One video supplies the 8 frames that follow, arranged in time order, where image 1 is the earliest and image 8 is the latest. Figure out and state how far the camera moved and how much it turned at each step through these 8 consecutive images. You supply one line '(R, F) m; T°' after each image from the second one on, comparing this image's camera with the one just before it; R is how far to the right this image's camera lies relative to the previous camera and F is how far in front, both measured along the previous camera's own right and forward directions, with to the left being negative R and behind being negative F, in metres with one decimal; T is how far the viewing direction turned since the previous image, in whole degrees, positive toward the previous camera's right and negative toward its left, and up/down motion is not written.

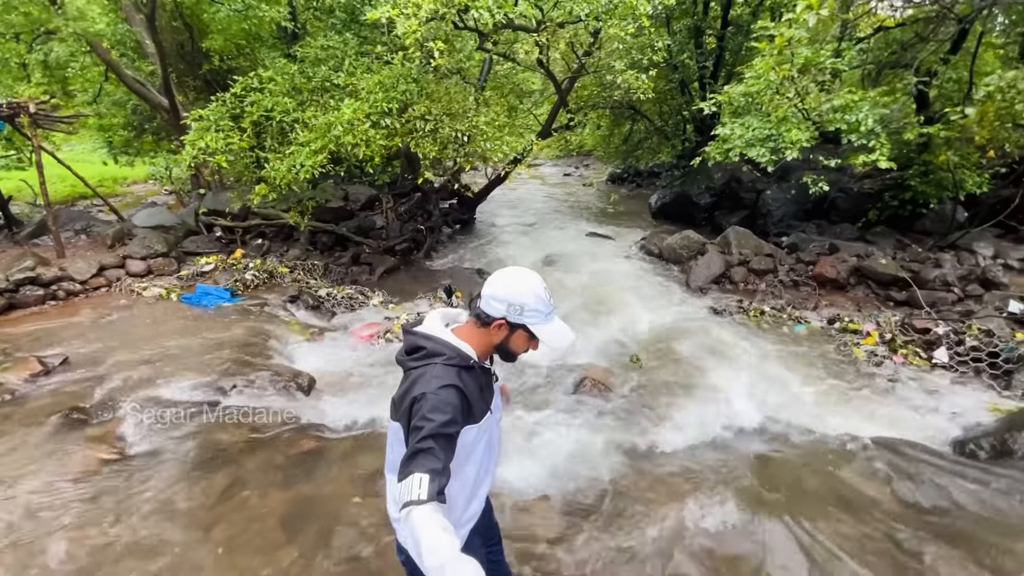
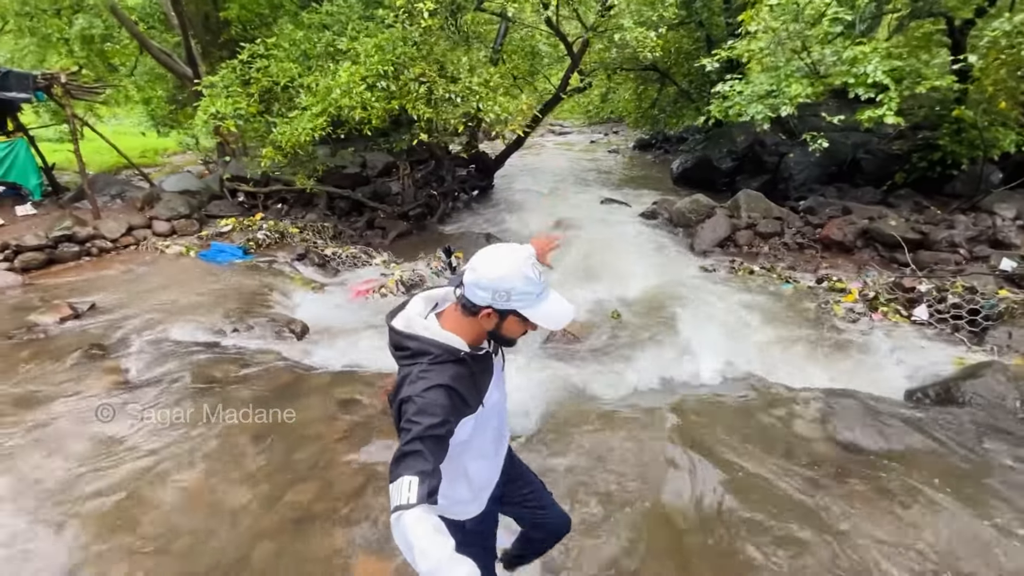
(+0.8, -0.3) m; -4°
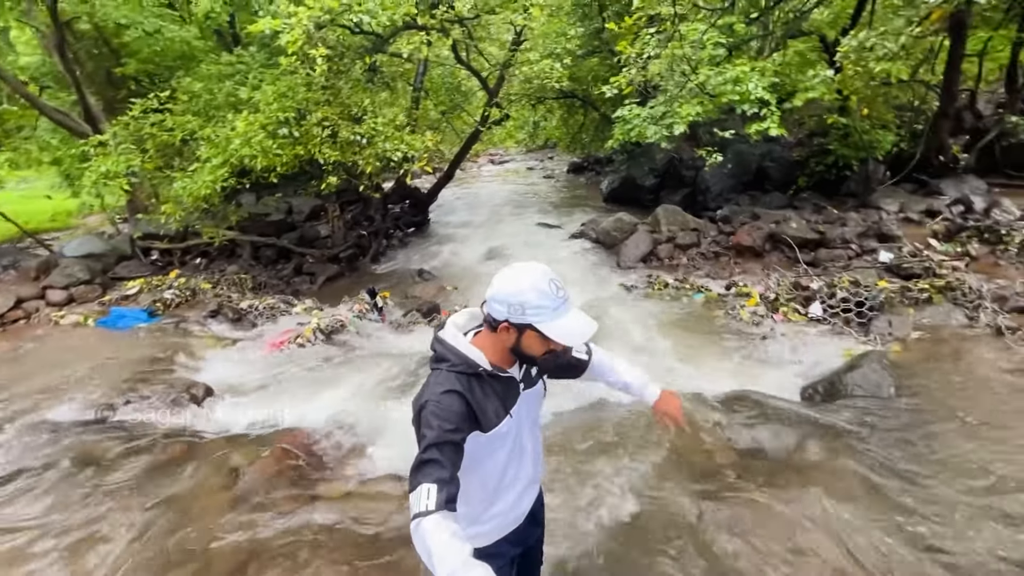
(+0.7, 0.0) m; +5°
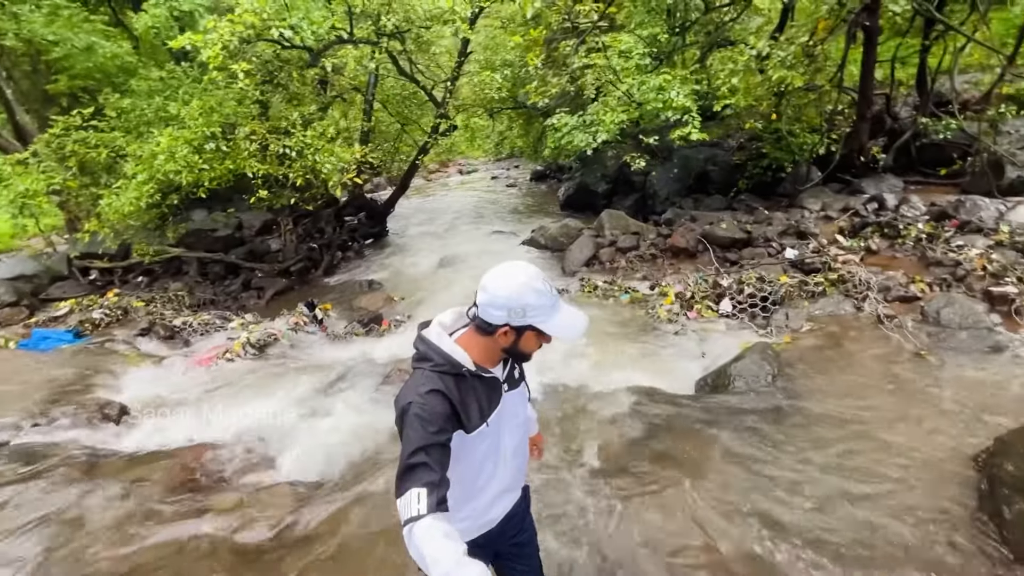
(+0.8, -0.2) m; +3°
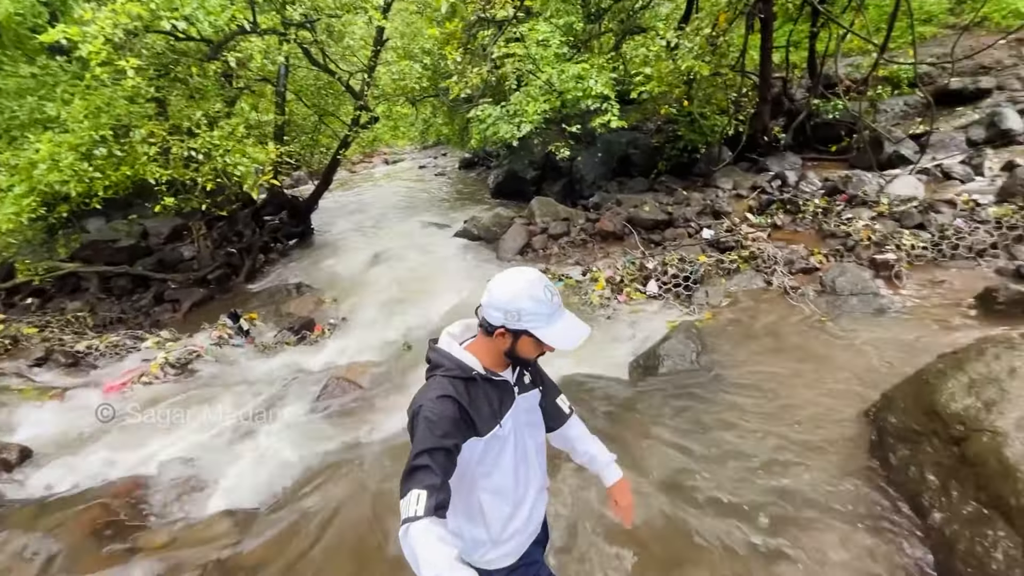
(0.0, 0.0) m; +7°
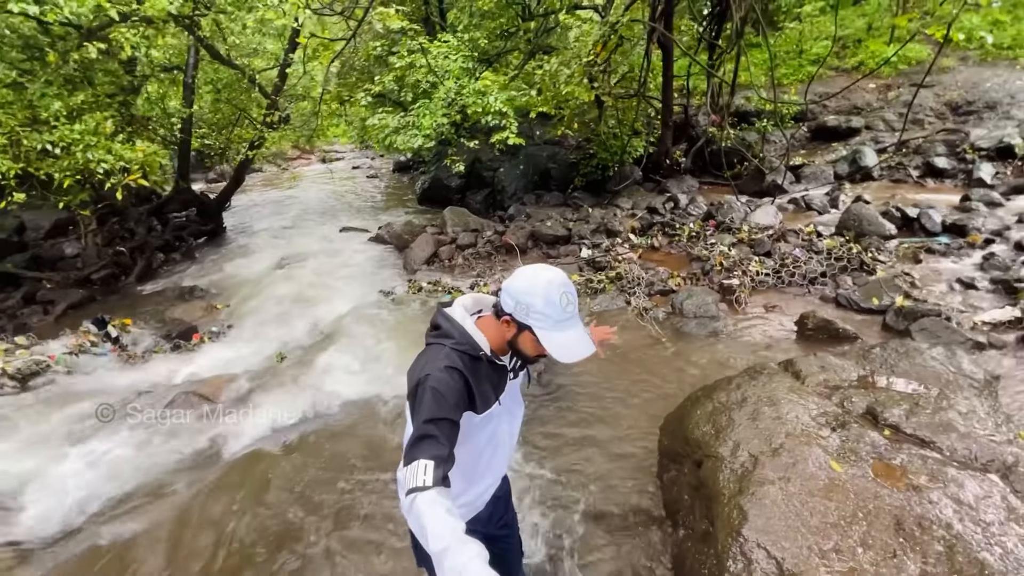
(+1.1, -0.1) m; +6°
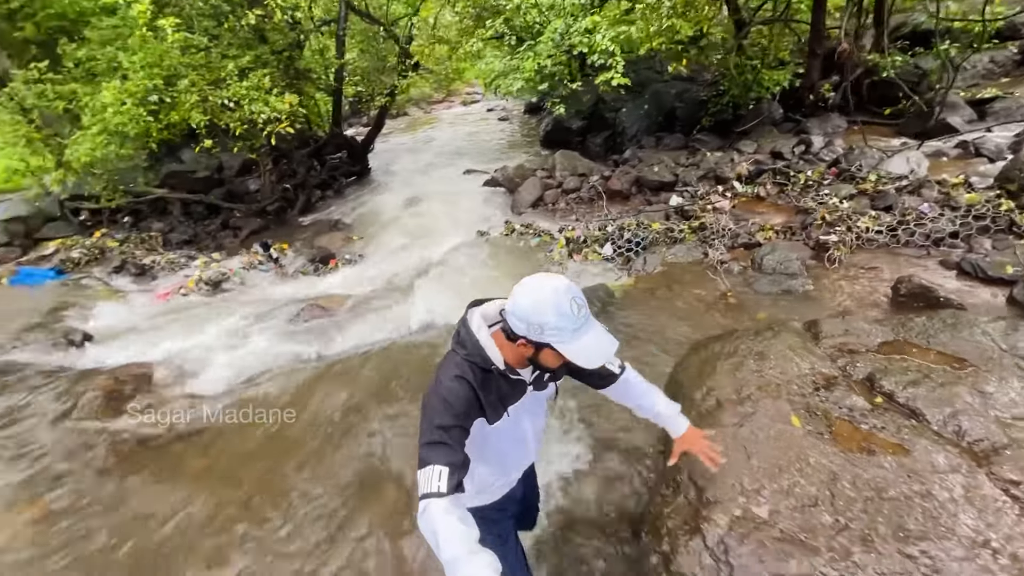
(+0.9, -0.3) m; -16°
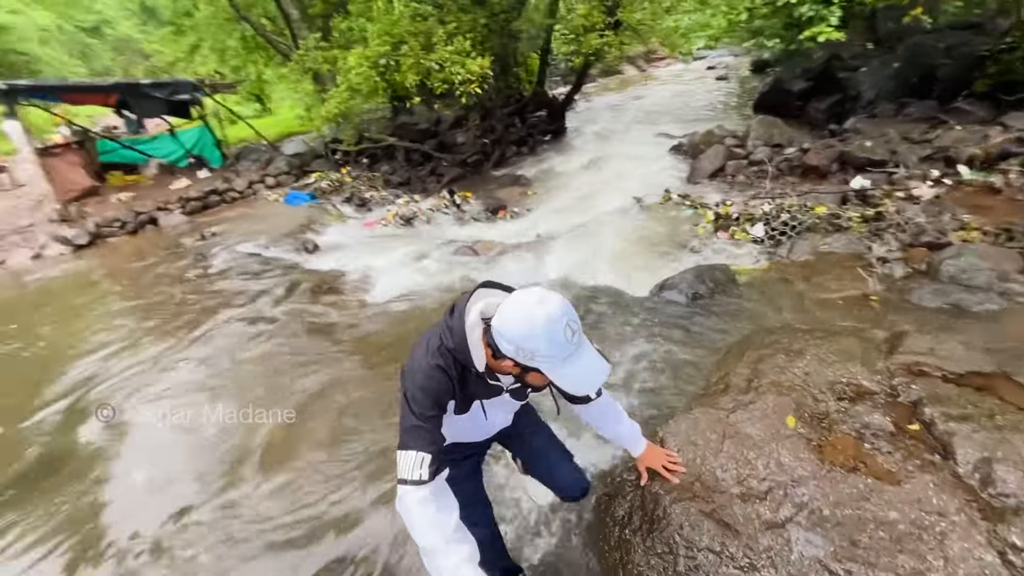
(+1.1, -0.2) m; -22°
